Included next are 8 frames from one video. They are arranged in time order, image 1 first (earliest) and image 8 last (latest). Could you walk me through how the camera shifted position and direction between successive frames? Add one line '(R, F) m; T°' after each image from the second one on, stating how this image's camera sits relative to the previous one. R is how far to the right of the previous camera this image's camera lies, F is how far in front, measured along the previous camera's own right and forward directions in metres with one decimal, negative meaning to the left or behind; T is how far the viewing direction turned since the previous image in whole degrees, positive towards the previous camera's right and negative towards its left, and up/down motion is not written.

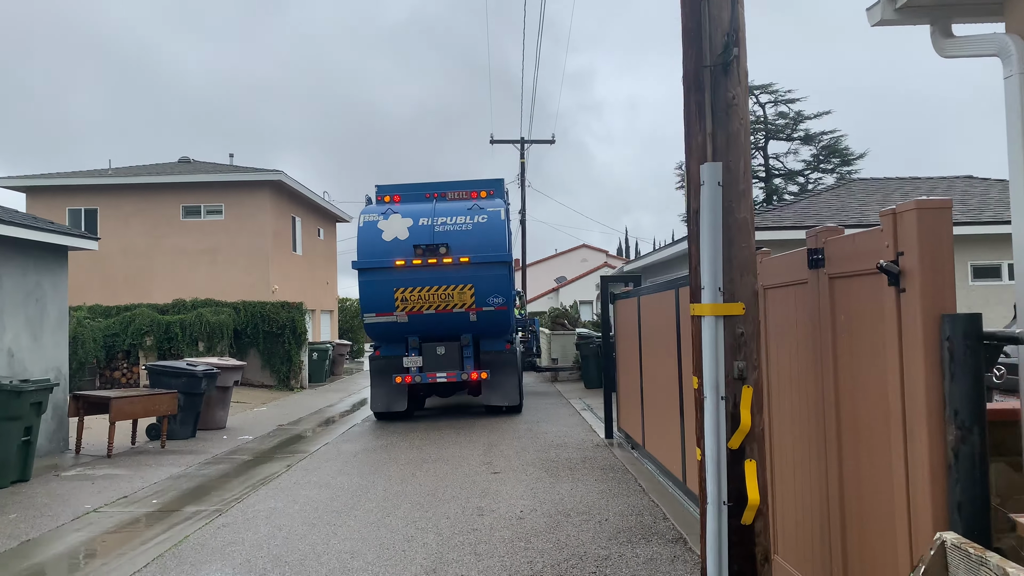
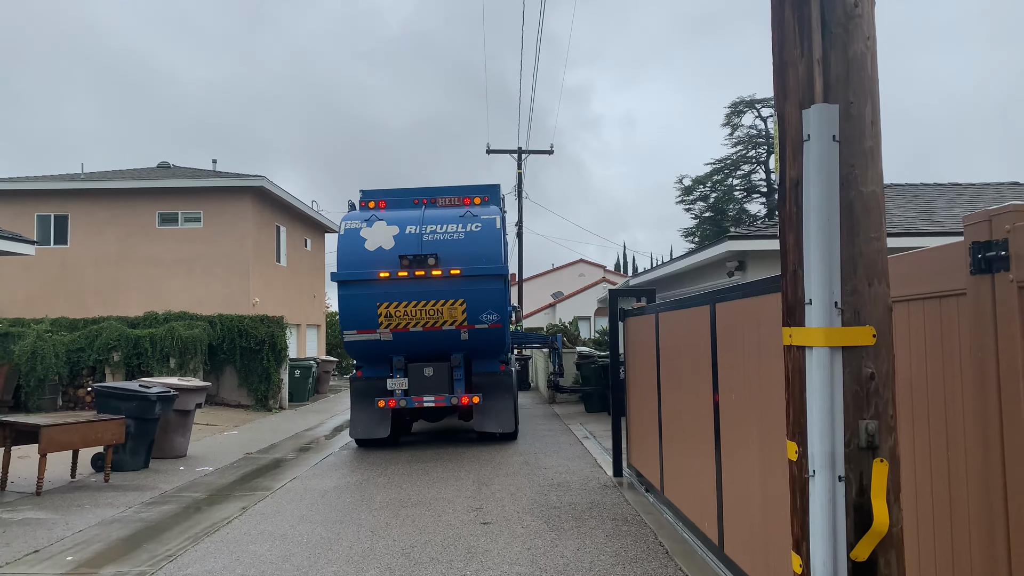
(0.0, +1.2) m; 0°
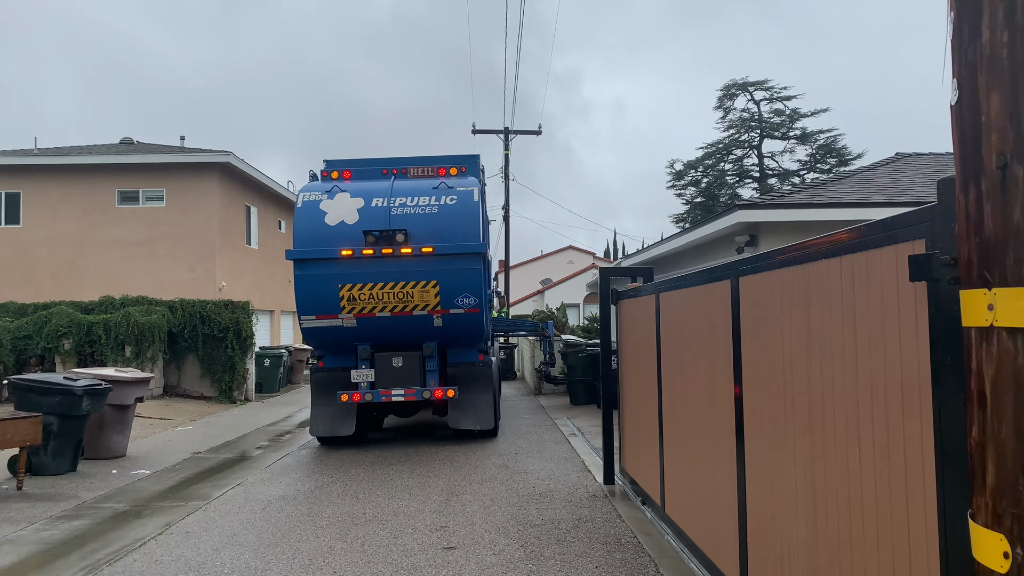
(+0.1, +1.1) m; +1°
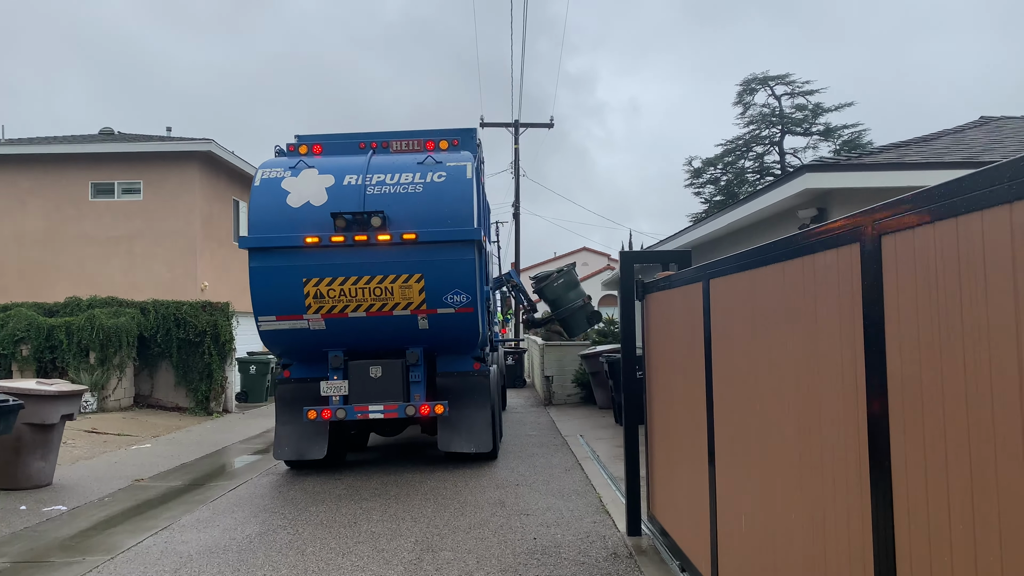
(+0.1, +1.6) m; -1°
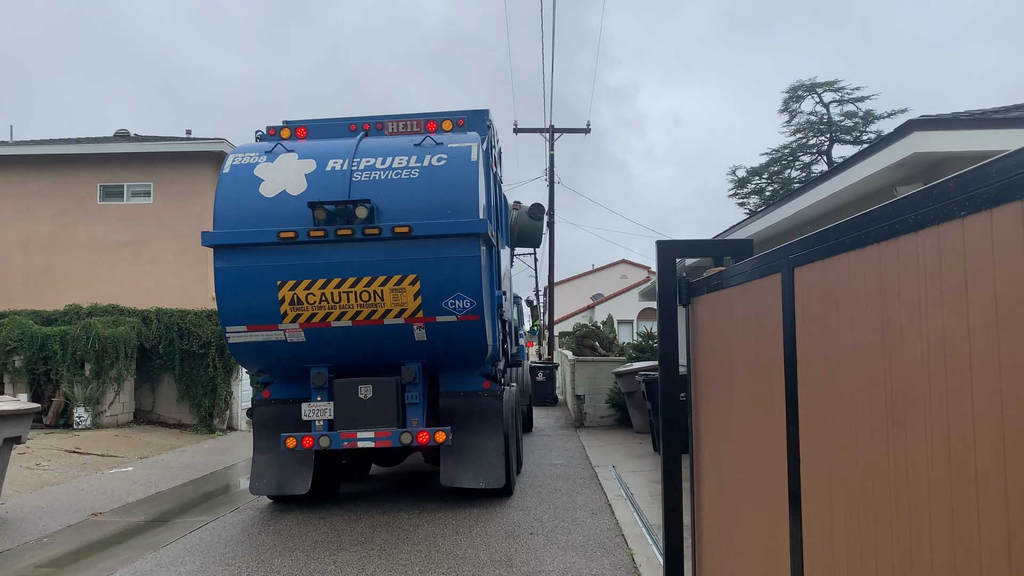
(+0.2, +1.3) m; -3°
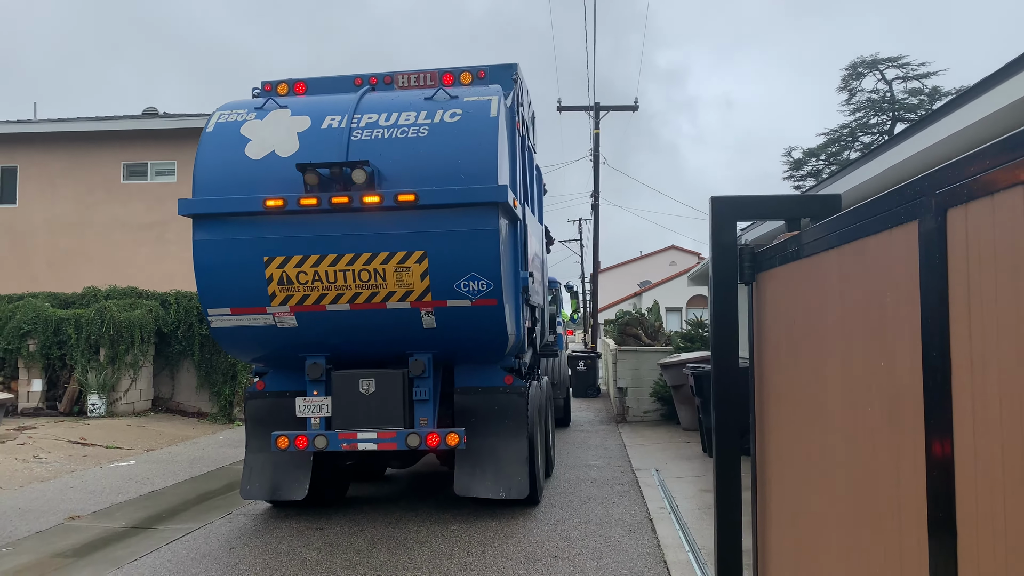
(+0.2, +1.0) m; -3°
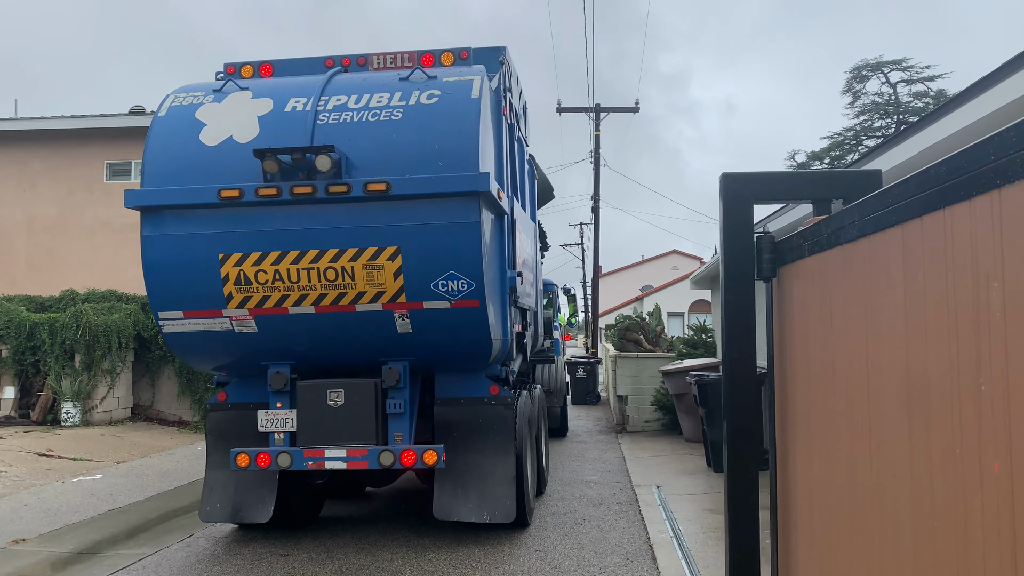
(+0.1, +0.6) m; 0°
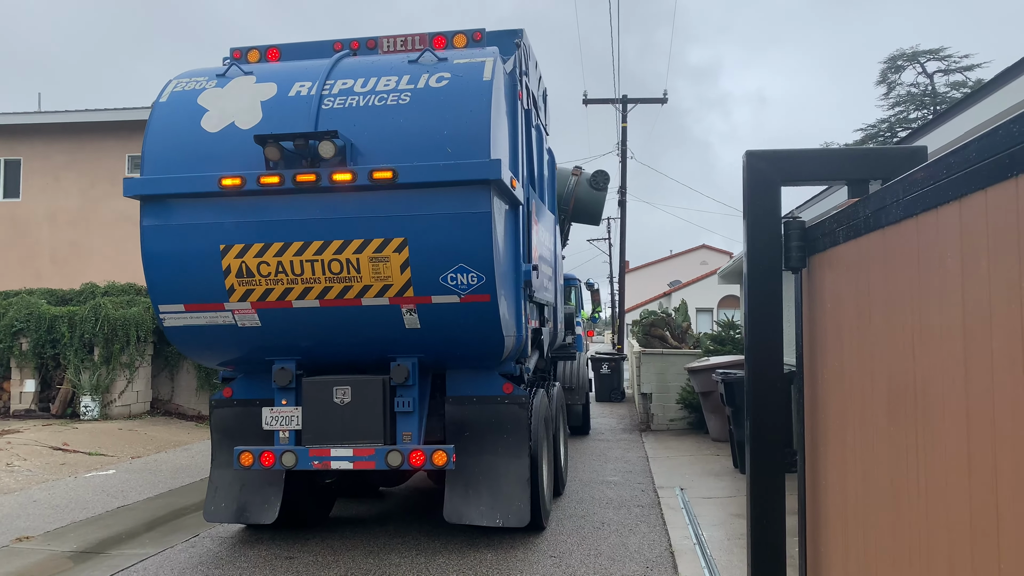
(+0.1, +0.2) m; -2°
